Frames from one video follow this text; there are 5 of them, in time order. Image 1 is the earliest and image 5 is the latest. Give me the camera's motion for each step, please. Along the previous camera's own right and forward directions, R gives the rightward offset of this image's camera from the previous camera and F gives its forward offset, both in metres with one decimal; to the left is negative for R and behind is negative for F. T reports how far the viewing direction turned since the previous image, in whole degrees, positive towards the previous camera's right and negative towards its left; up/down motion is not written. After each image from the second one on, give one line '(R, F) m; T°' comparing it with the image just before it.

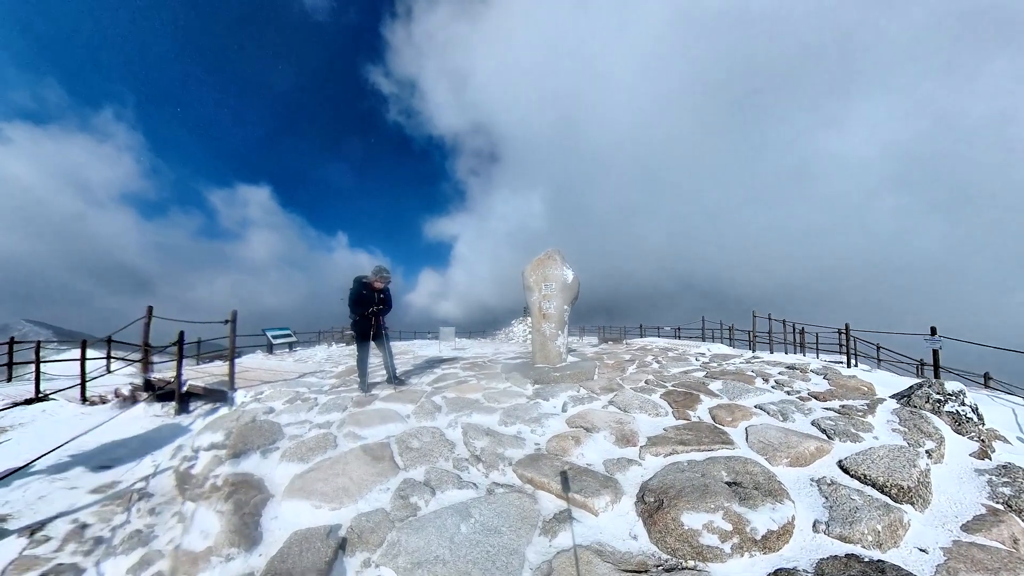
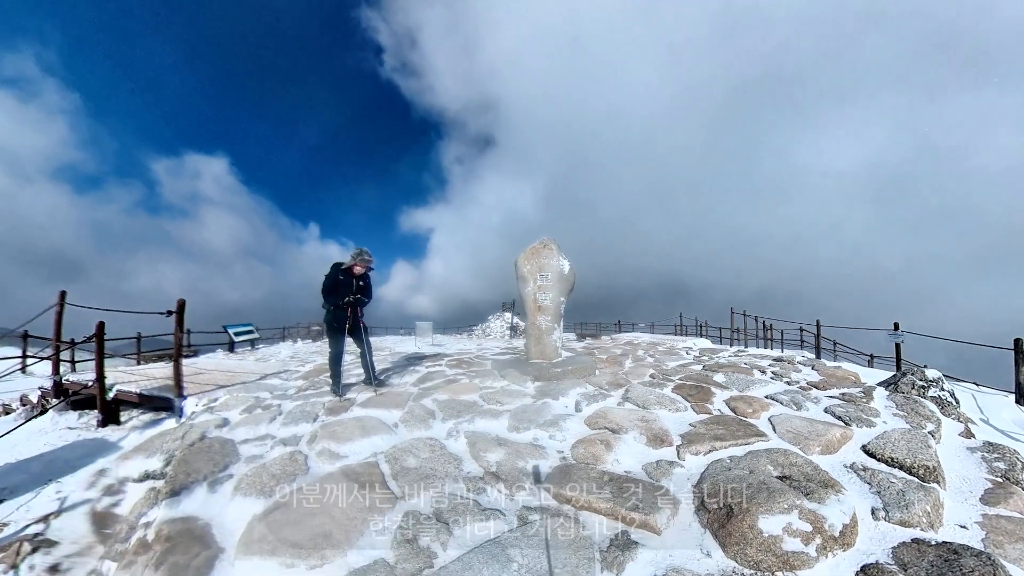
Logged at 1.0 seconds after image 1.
(-0.6, +0.2) m; +6°
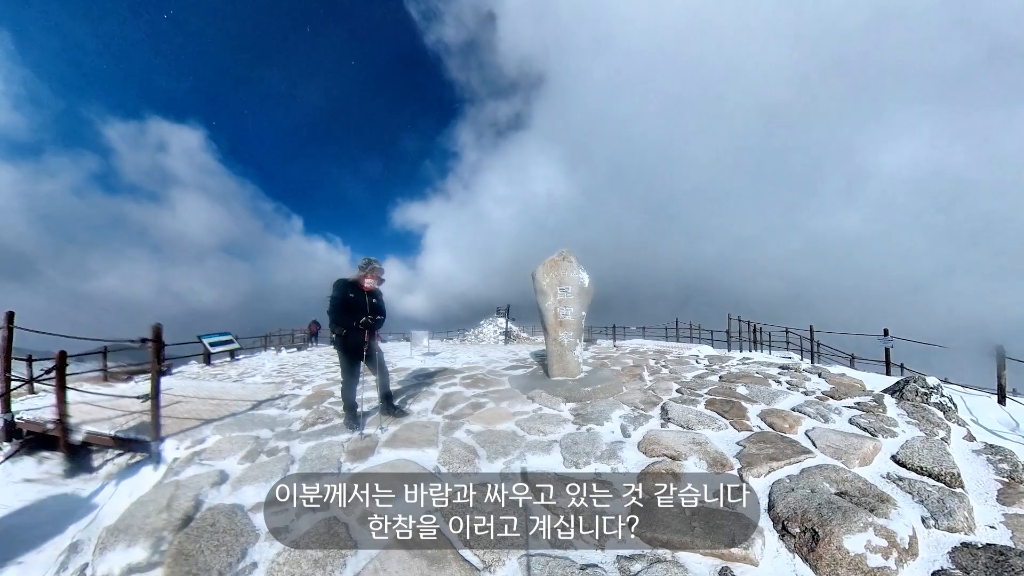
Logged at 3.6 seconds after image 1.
(-0.7, -0.2) m; +4°
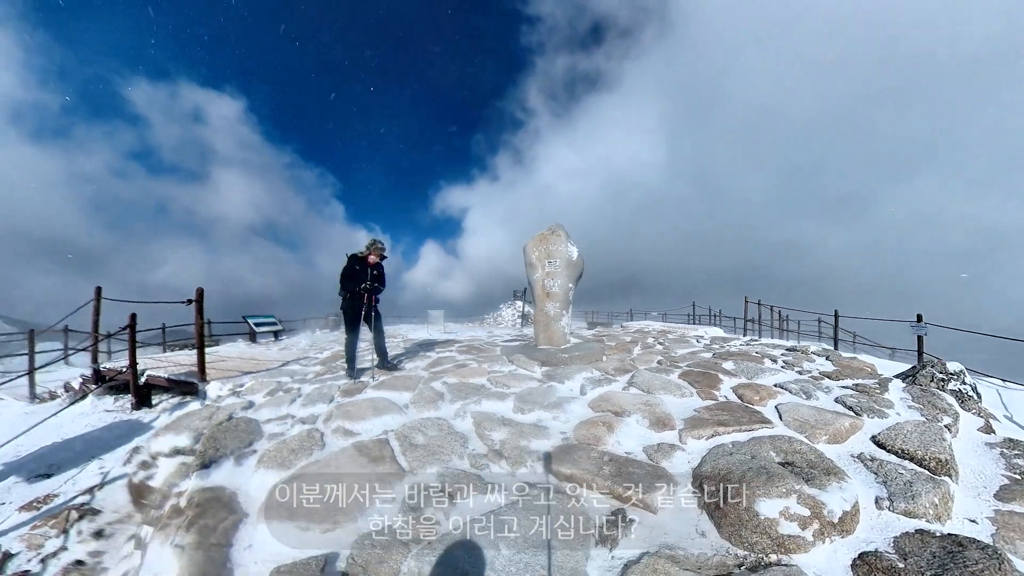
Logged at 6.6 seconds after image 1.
(+0.8, +0.3) m; -6°
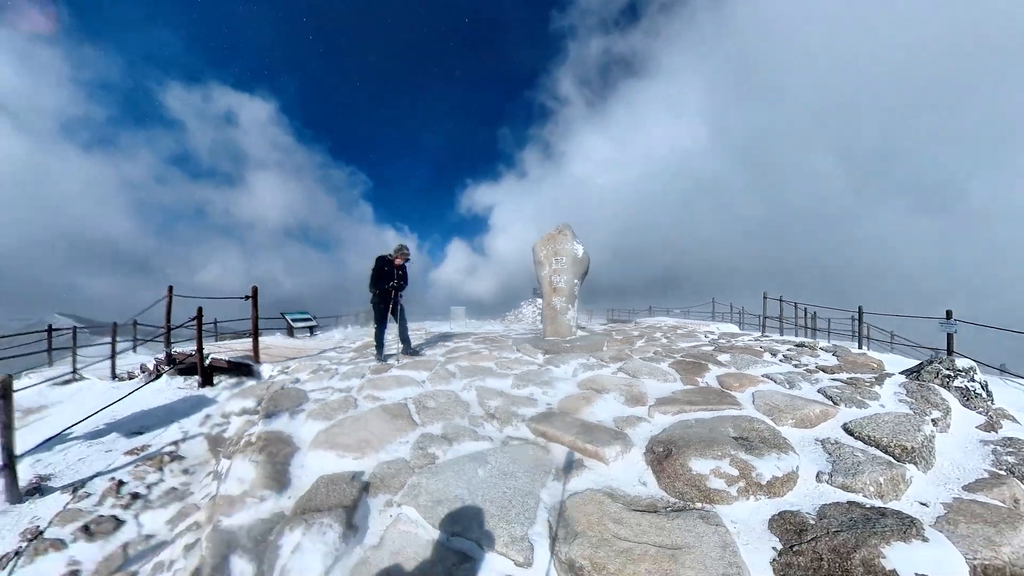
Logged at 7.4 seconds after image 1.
(+0.5, -0.2) m; -5°
